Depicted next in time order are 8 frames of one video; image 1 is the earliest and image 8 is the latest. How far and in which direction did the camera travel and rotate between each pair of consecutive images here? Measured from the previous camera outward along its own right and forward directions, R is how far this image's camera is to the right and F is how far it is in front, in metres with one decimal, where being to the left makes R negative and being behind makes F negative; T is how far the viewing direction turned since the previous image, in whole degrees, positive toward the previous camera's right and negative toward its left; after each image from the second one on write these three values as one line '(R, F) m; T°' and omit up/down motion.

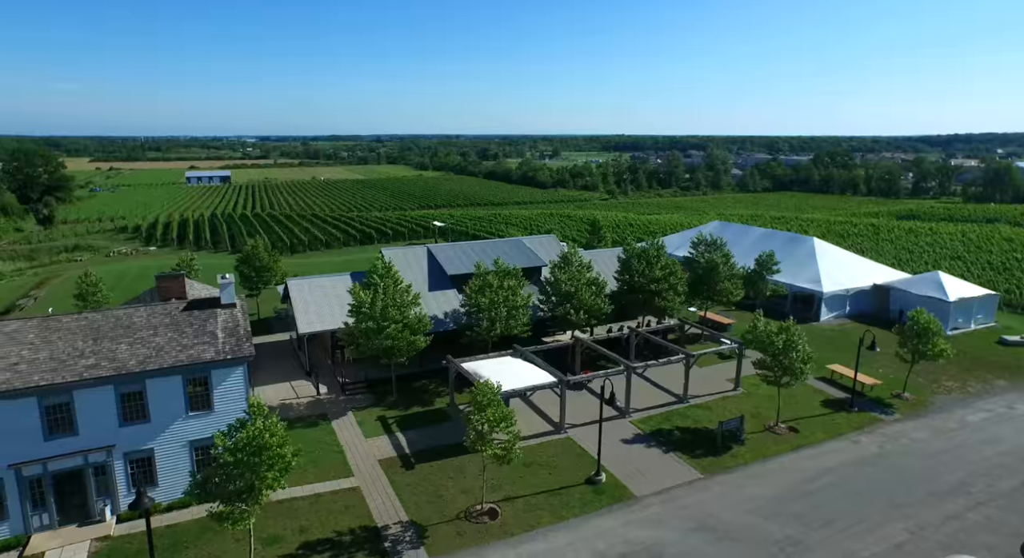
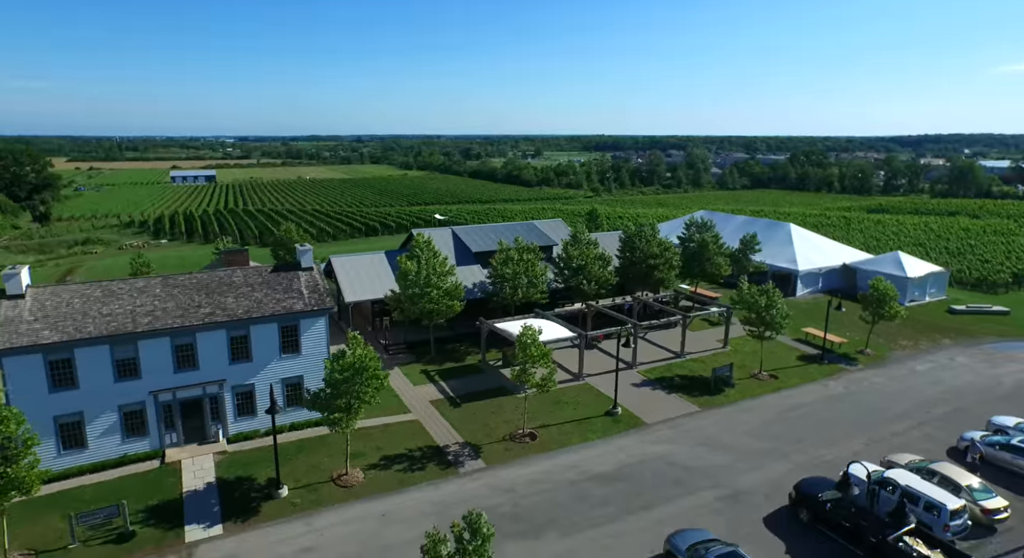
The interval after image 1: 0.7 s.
(-2.1, -4.7) m; +2°
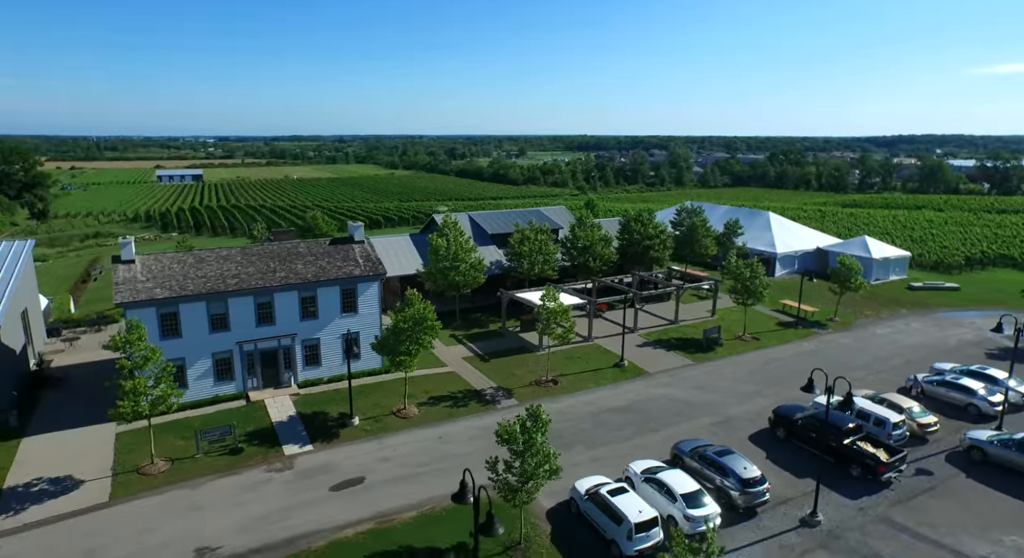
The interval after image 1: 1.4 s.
(-1.9, -4.6) m; +2°
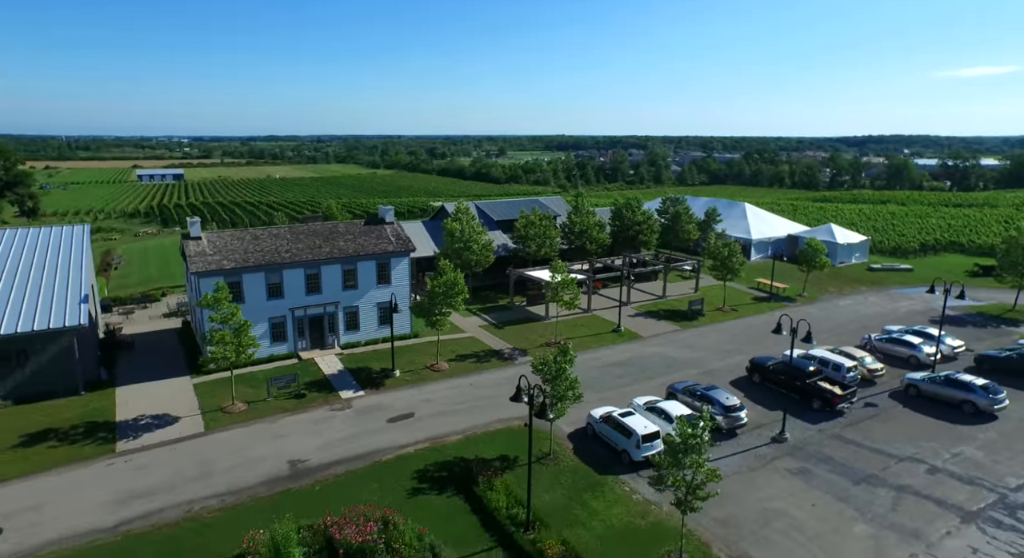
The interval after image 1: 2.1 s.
(-1.8, -4.5) m; +2°
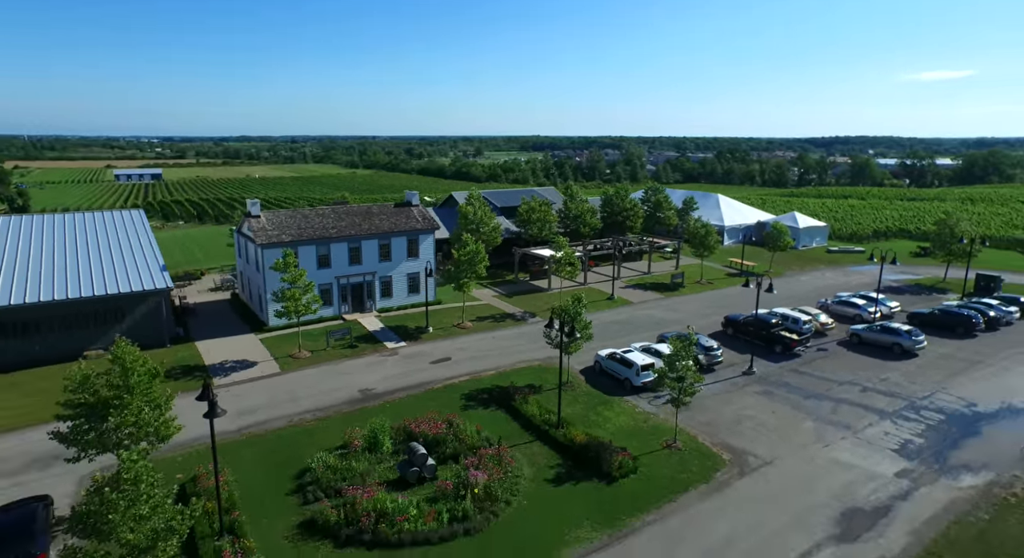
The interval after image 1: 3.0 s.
(-2.2, -5.6) m; +2°
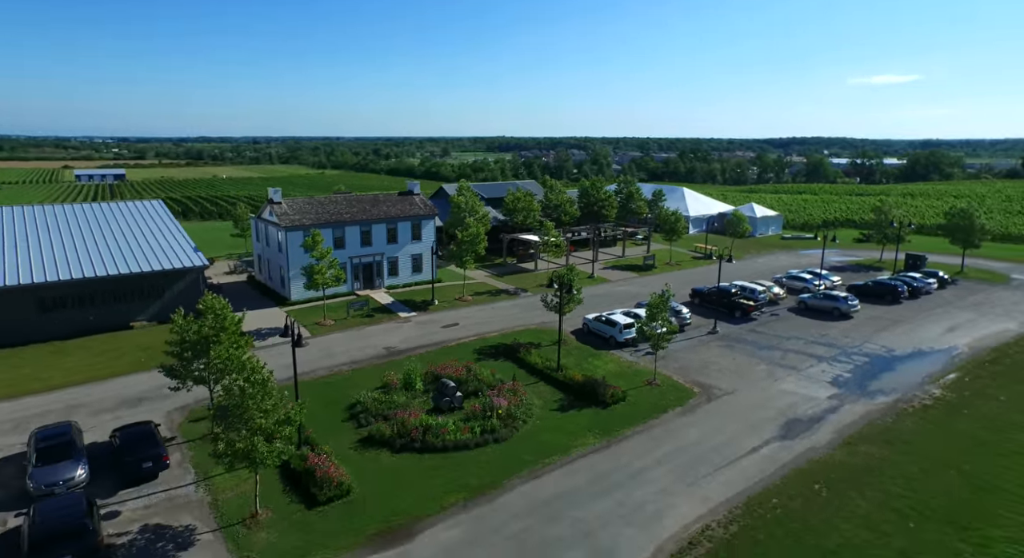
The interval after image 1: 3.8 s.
(-1.8, -4.9) m; +3°
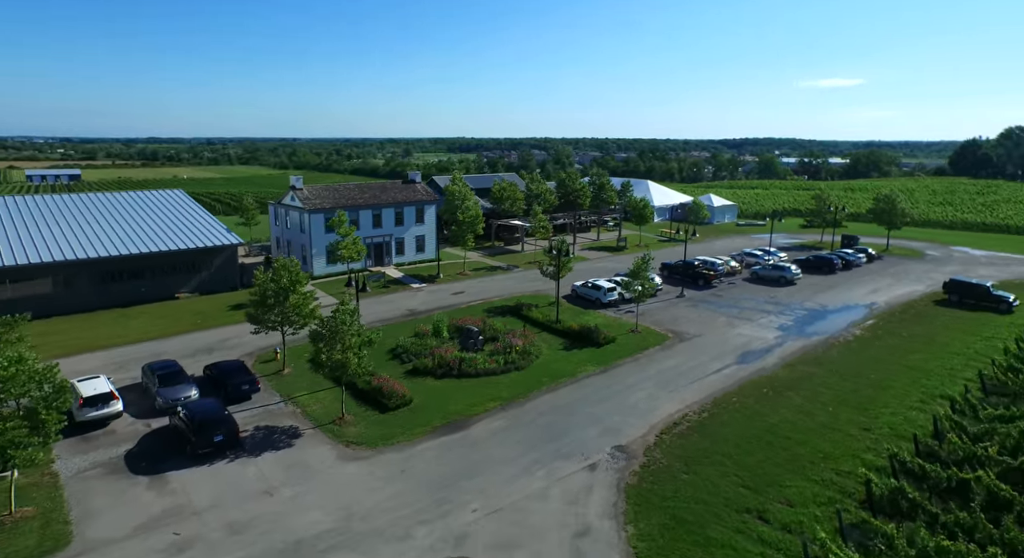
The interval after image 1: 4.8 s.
(-2.5, -5.9) m; +3°
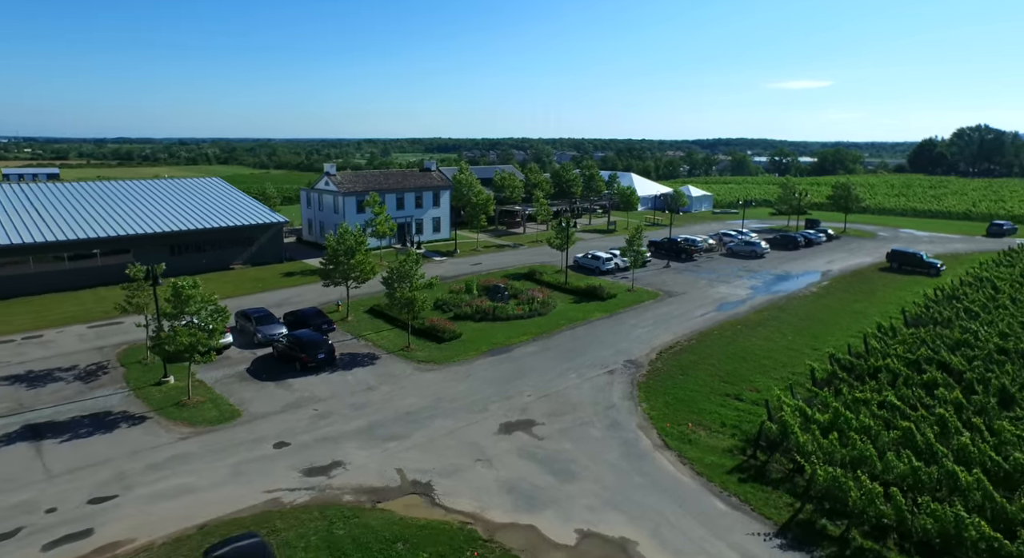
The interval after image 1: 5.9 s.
(-2.6, -6.5) m; +2°
